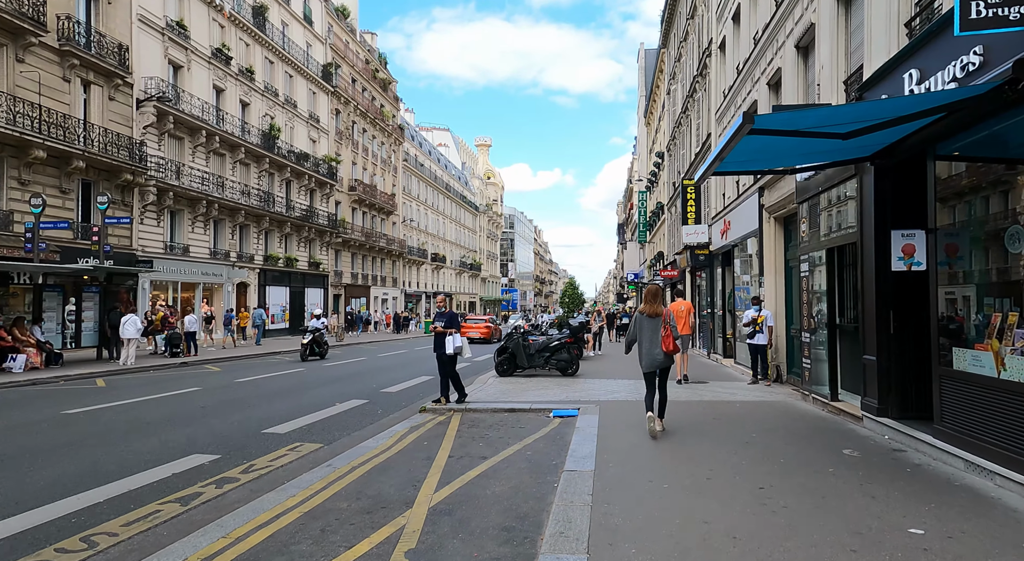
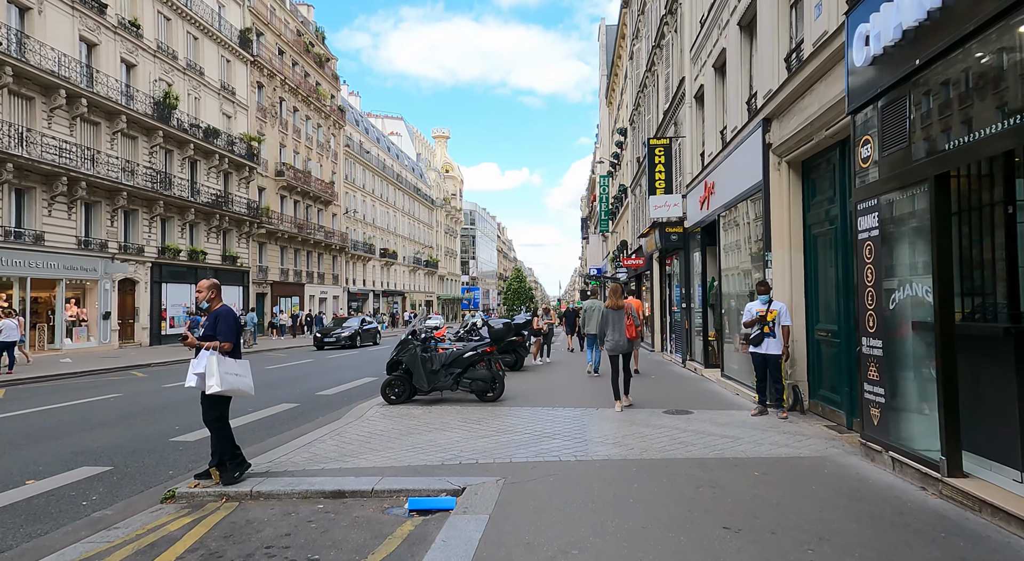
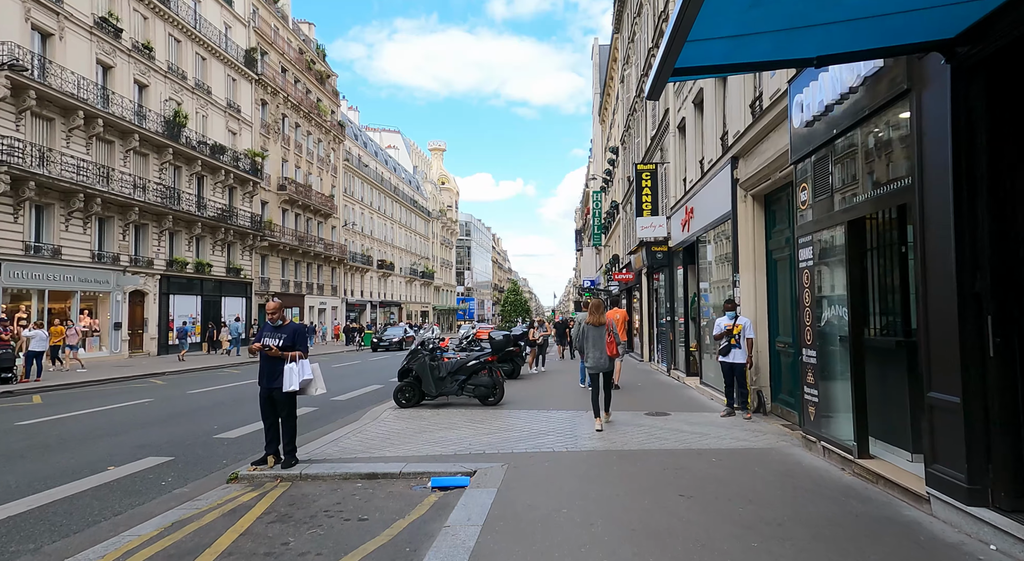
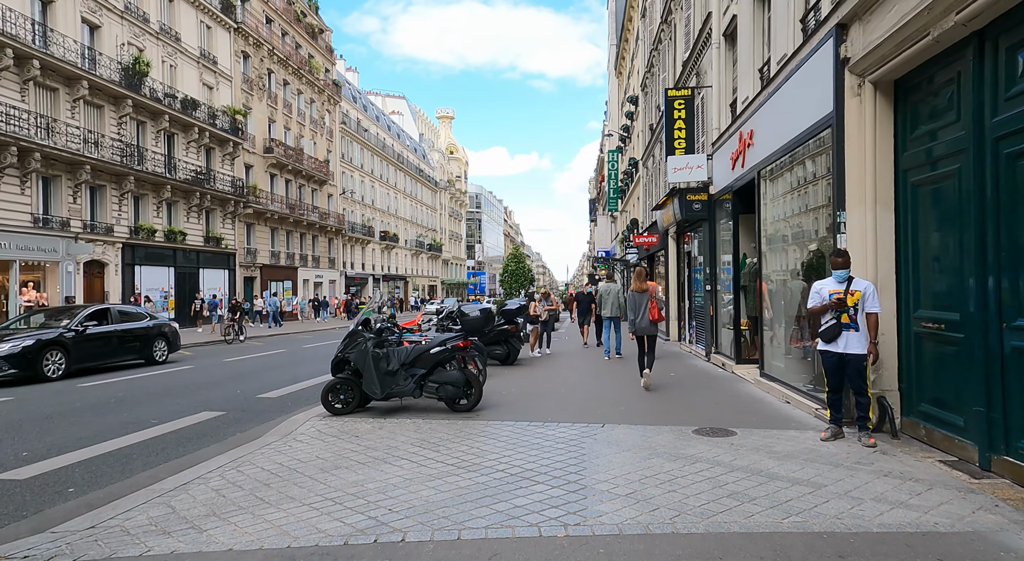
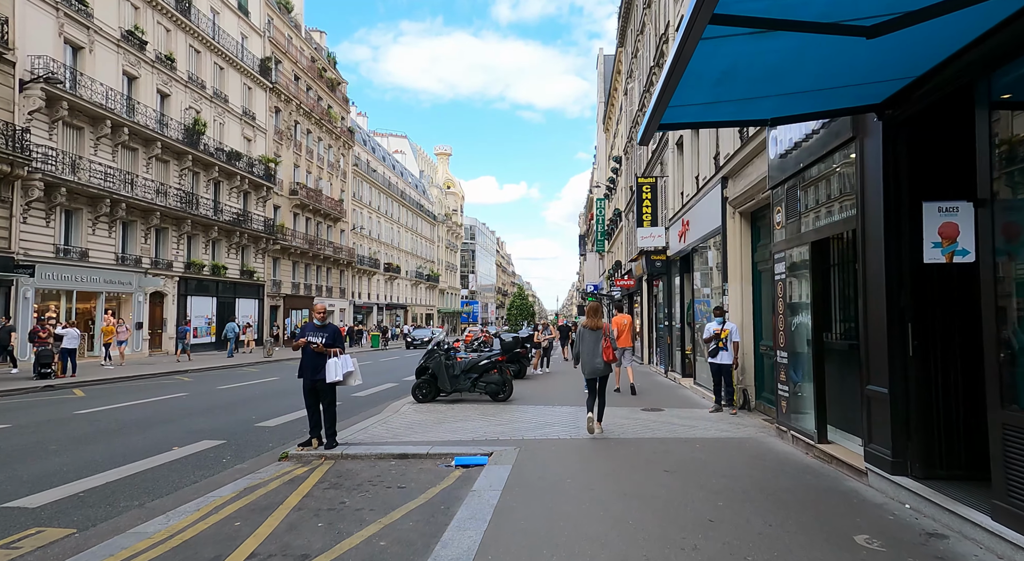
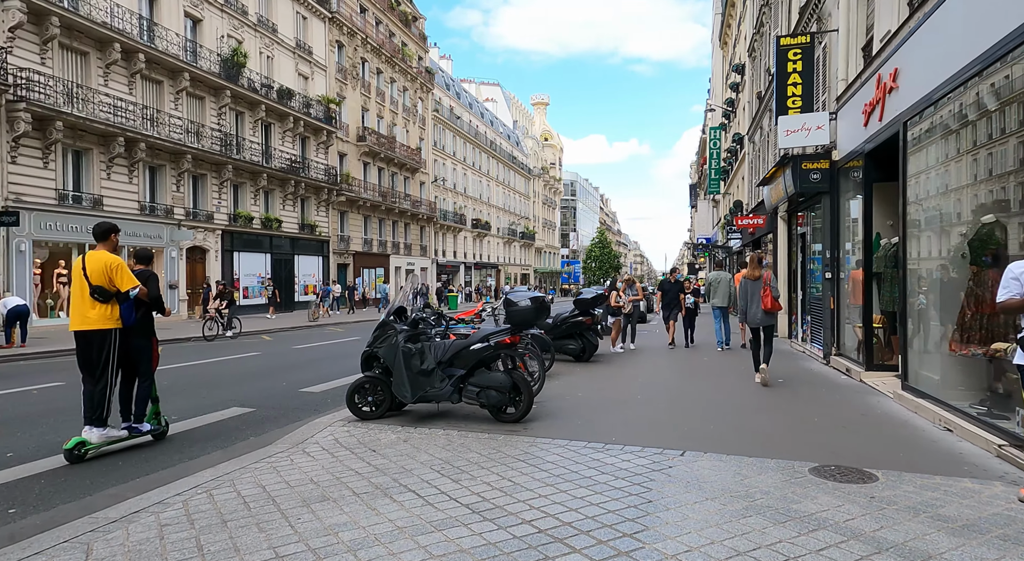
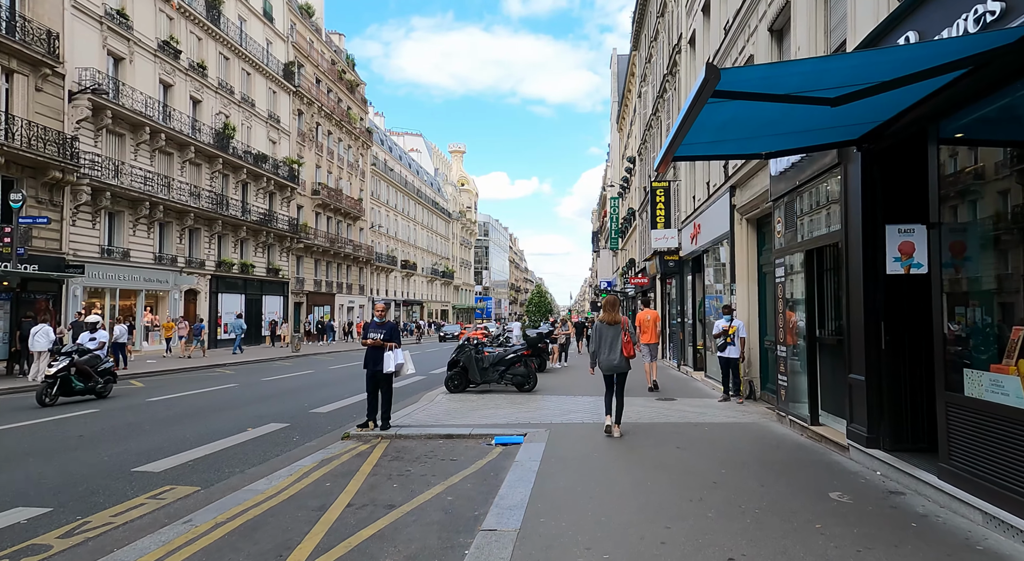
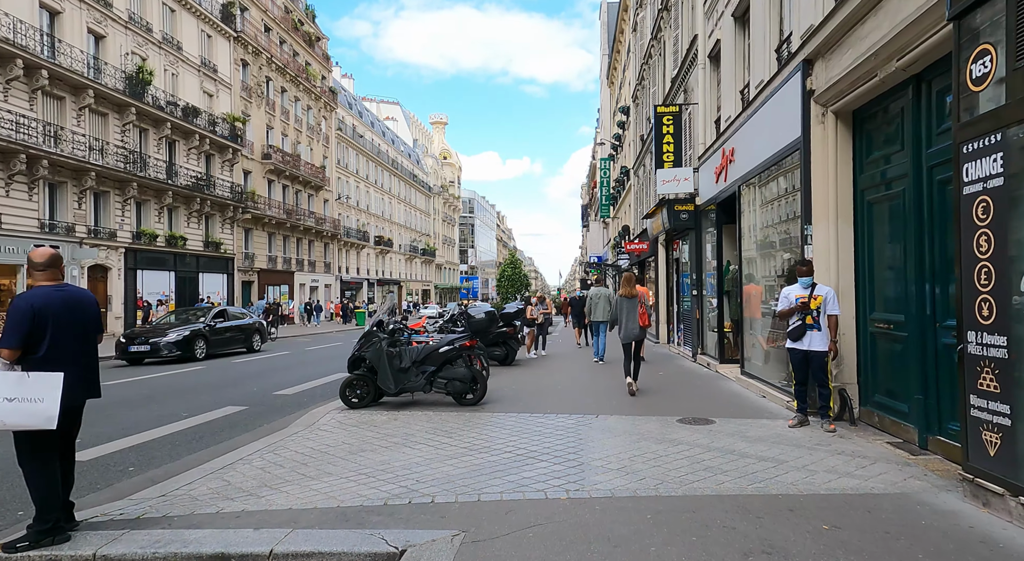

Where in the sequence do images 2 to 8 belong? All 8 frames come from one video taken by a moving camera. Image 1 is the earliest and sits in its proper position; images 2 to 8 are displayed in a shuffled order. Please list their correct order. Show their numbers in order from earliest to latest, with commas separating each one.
7, 5, 3, 2, 8, 4, 6
